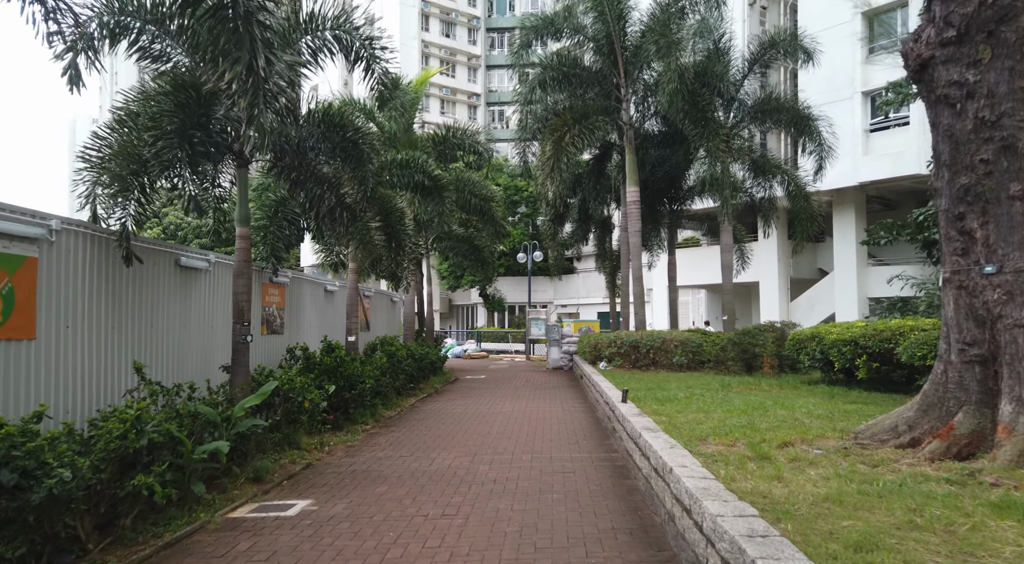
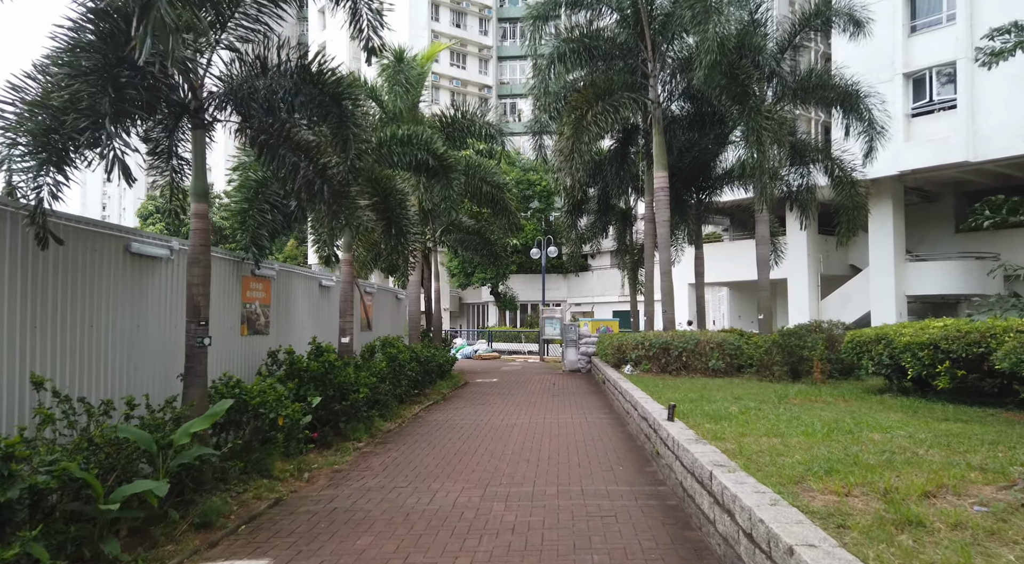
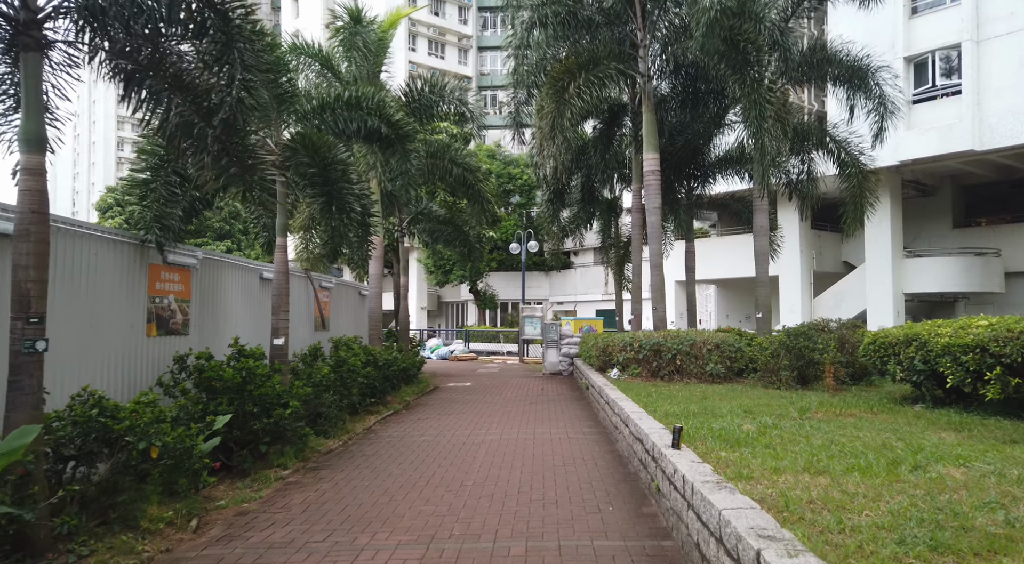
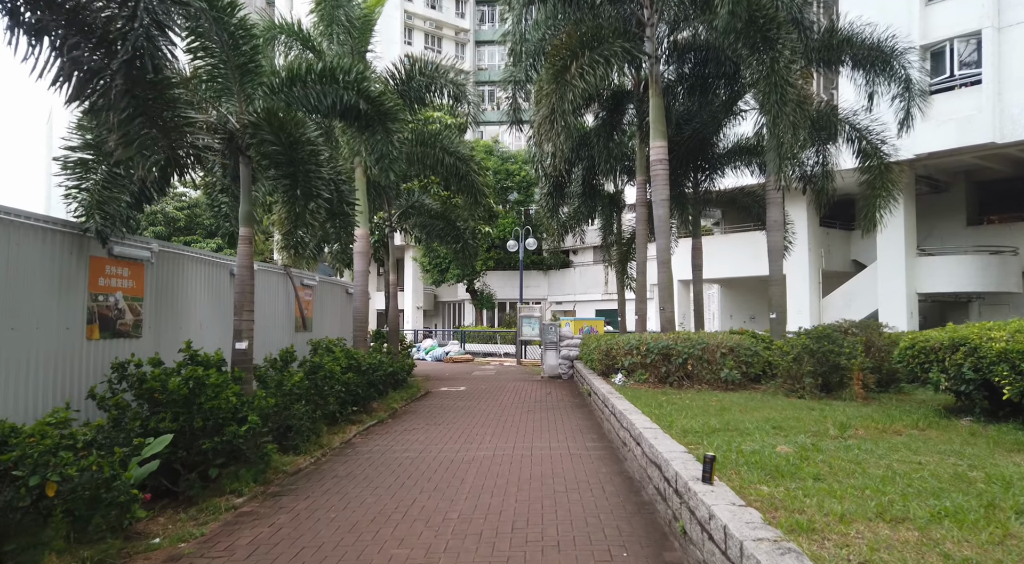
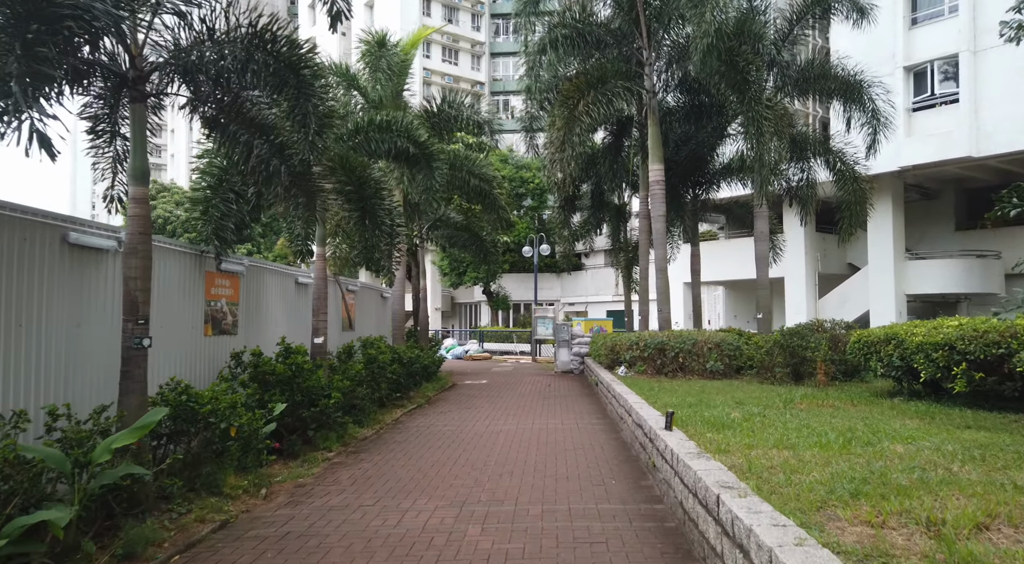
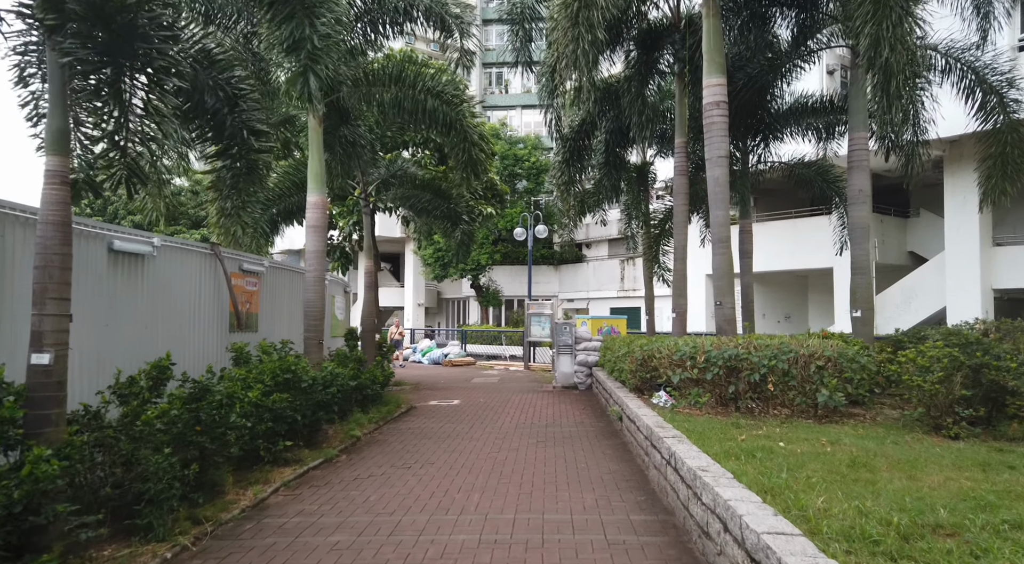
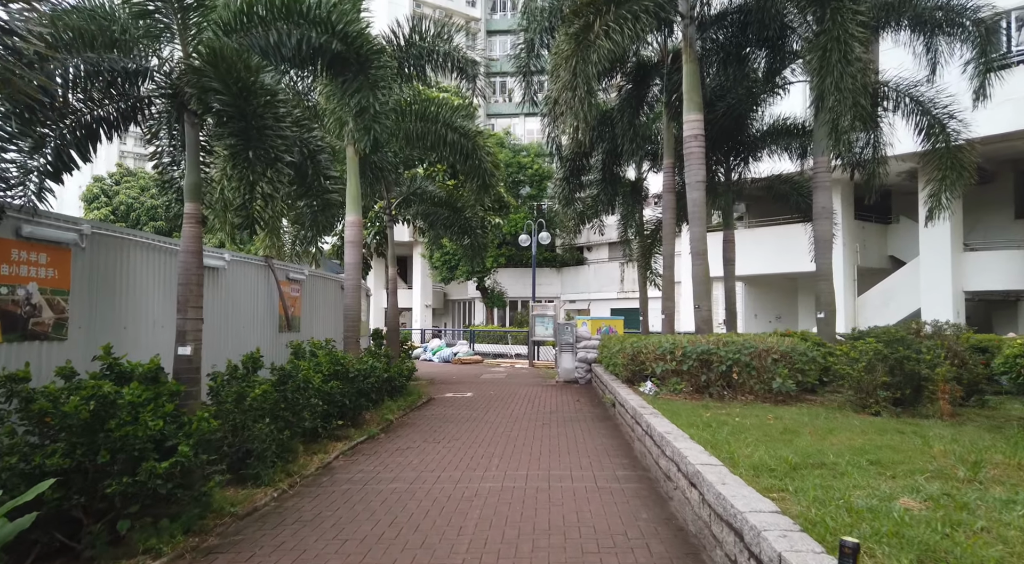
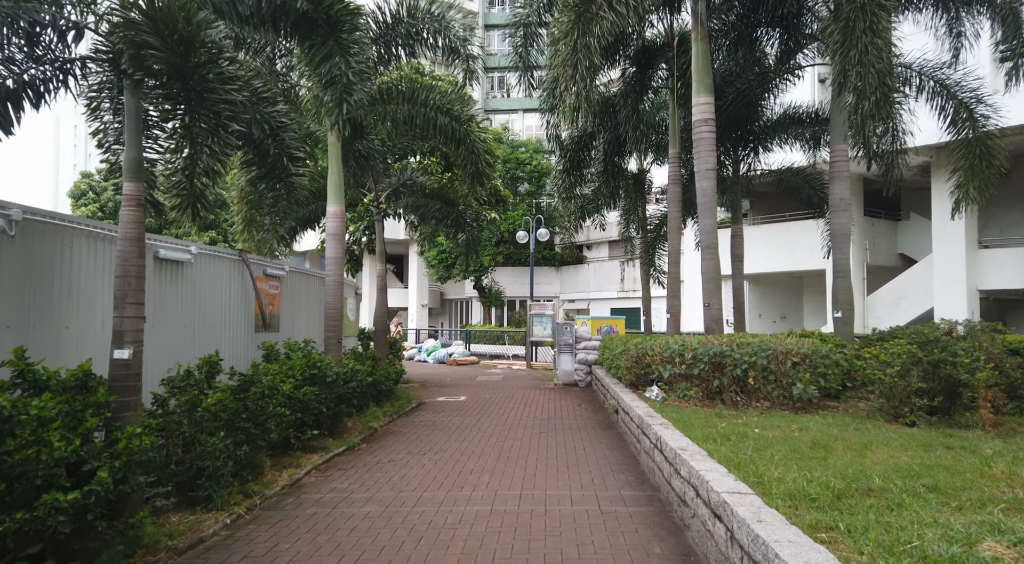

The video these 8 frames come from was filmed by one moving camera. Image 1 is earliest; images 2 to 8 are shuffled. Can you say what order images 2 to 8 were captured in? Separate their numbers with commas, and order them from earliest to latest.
2, 5, 3, 4, 7, 8, 6
